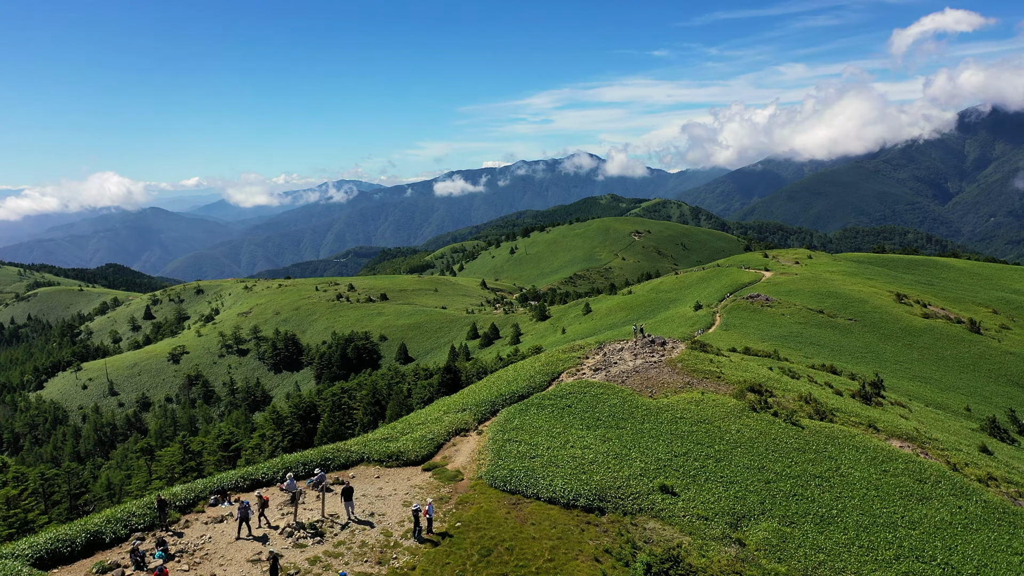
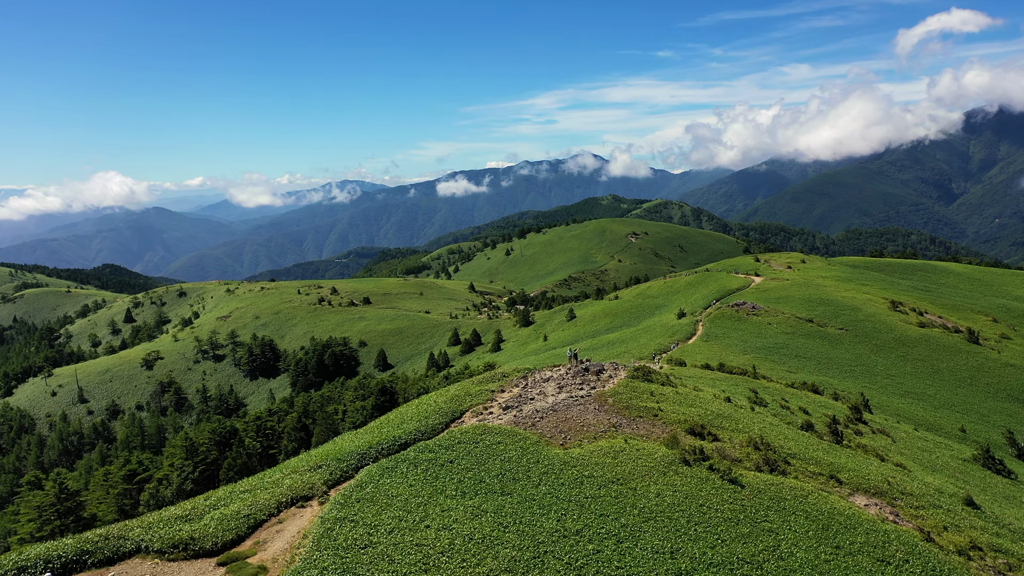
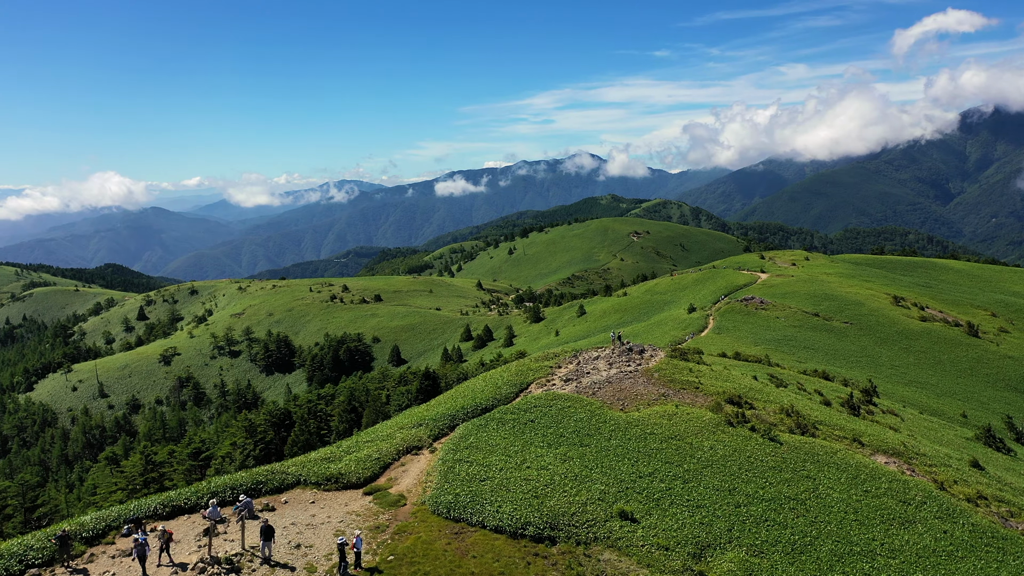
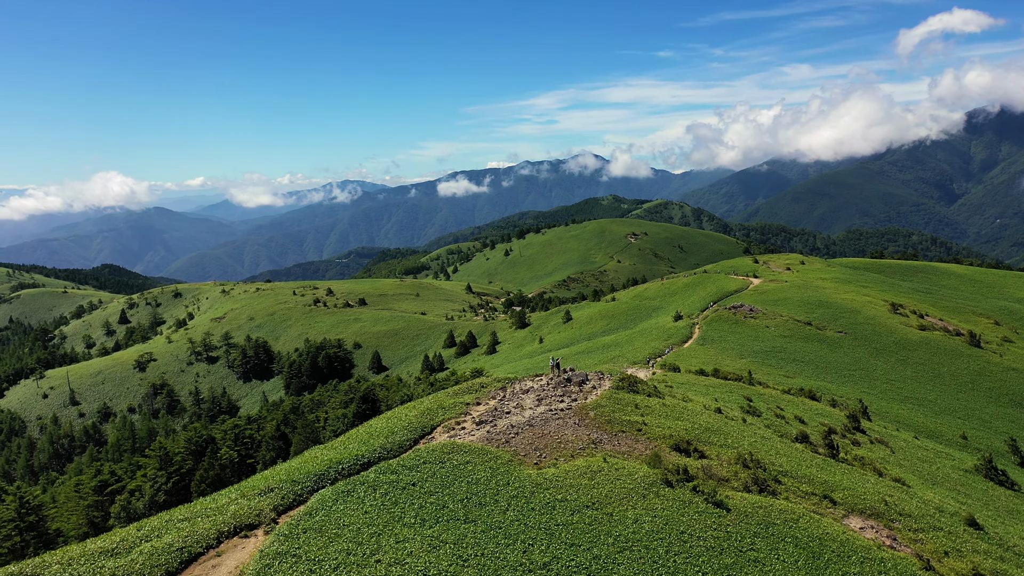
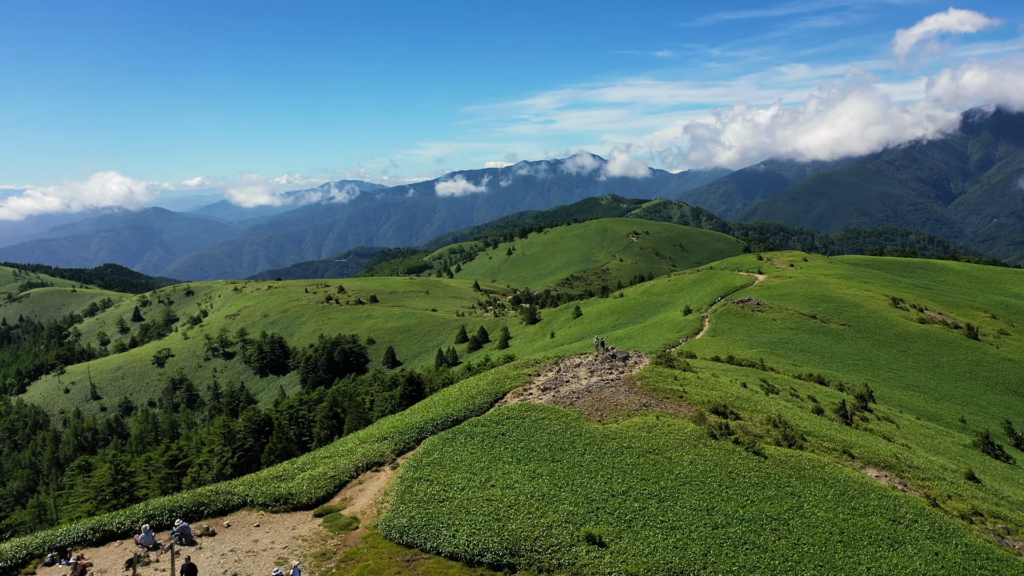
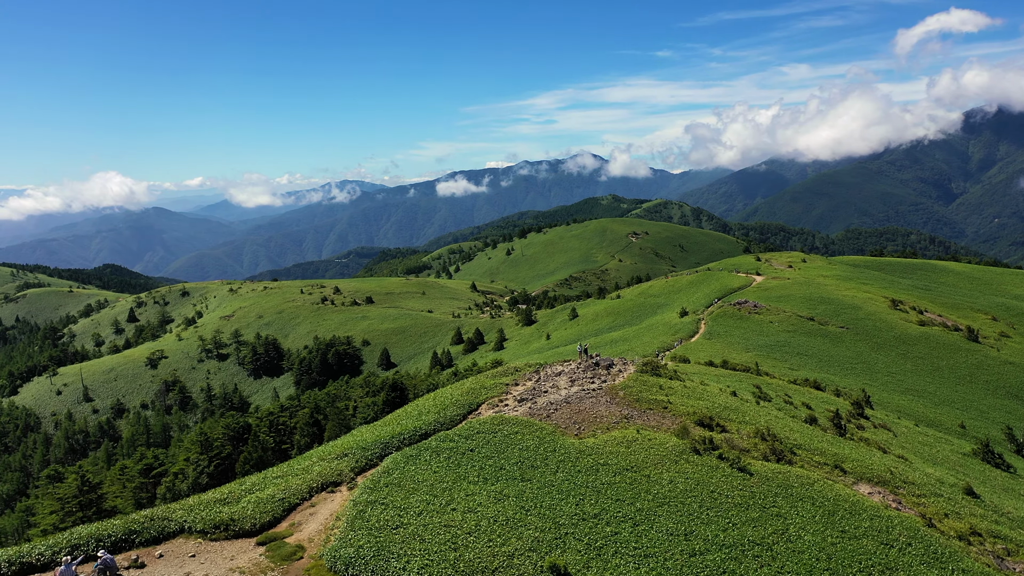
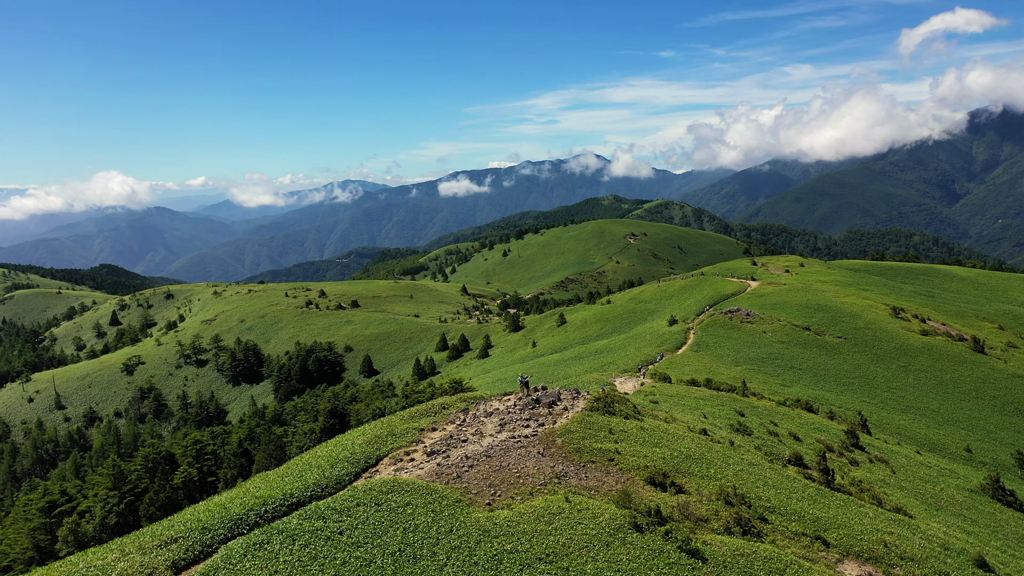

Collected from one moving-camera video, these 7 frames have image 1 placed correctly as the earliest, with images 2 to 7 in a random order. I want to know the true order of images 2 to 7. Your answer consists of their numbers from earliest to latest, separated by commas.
3, 5, 6, 2, 4, 7
